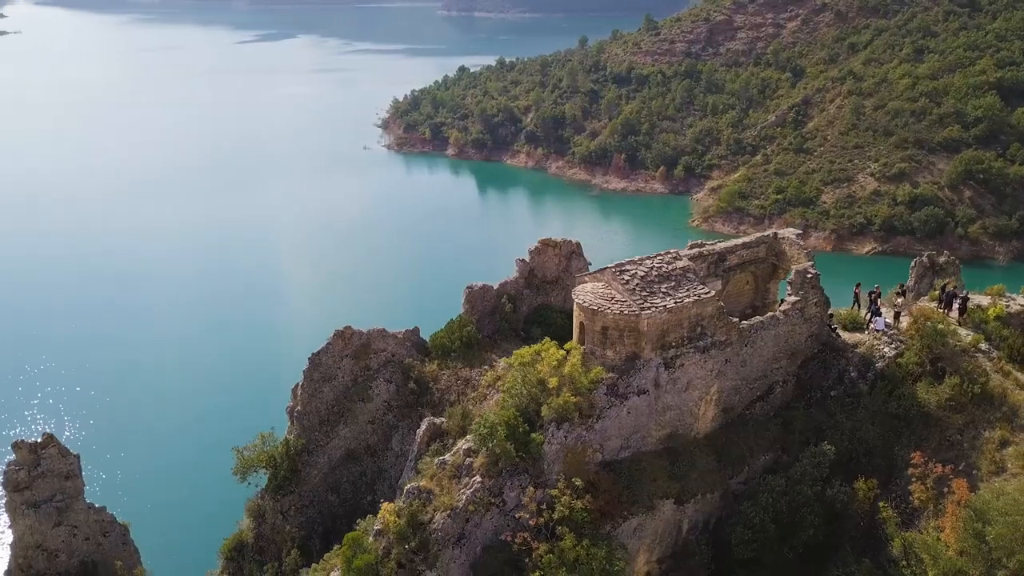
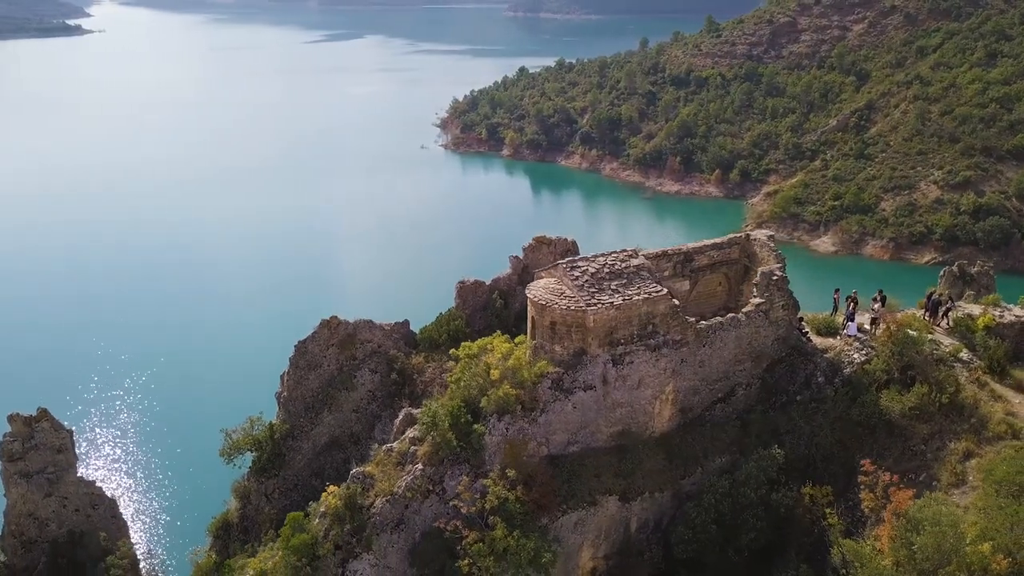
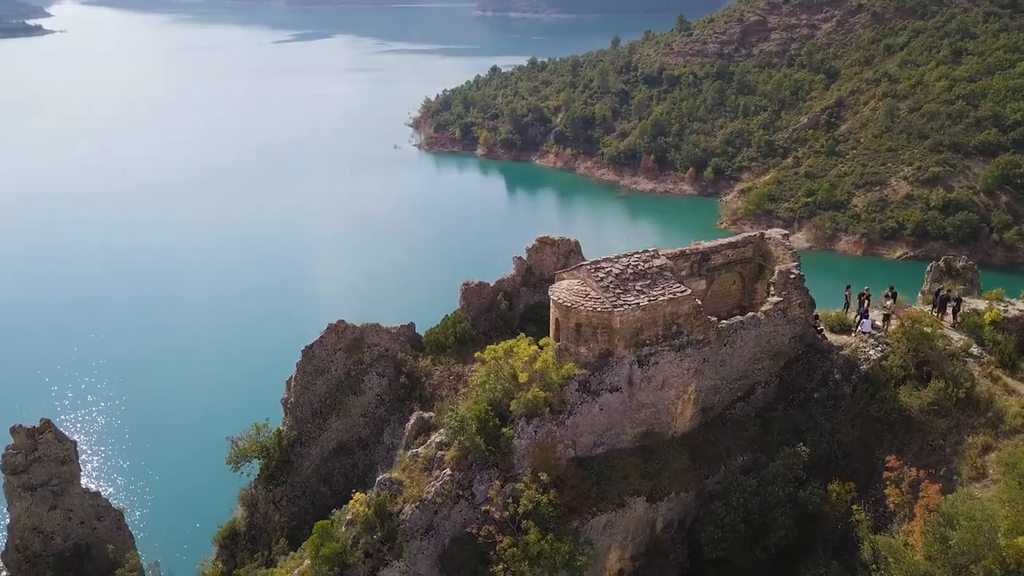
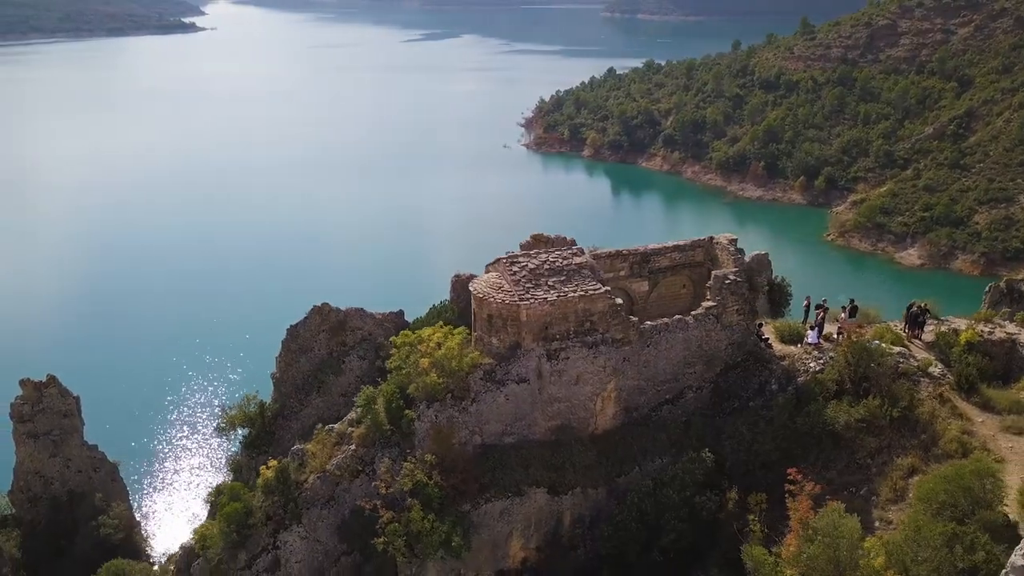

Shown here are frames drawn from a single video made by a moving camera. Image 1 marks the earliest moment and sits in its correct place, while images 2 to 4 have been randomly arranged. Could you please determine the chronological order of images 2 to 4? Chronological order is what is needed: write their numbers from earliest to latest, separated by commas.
3, 2, 4
